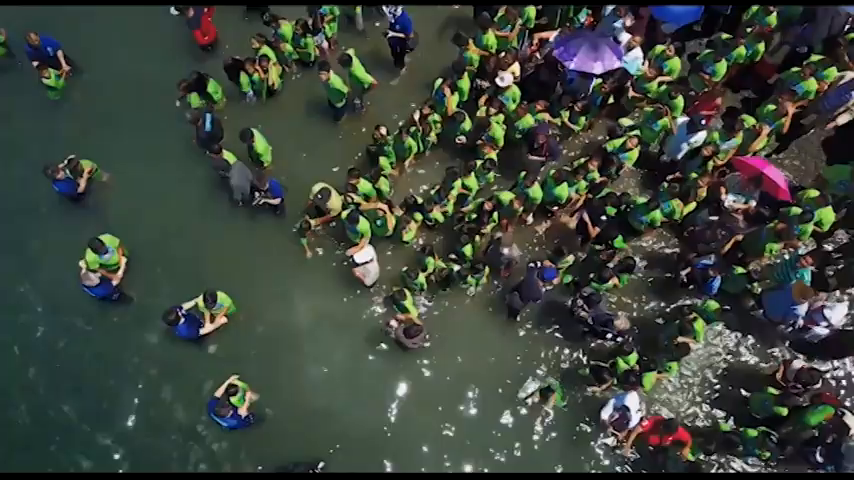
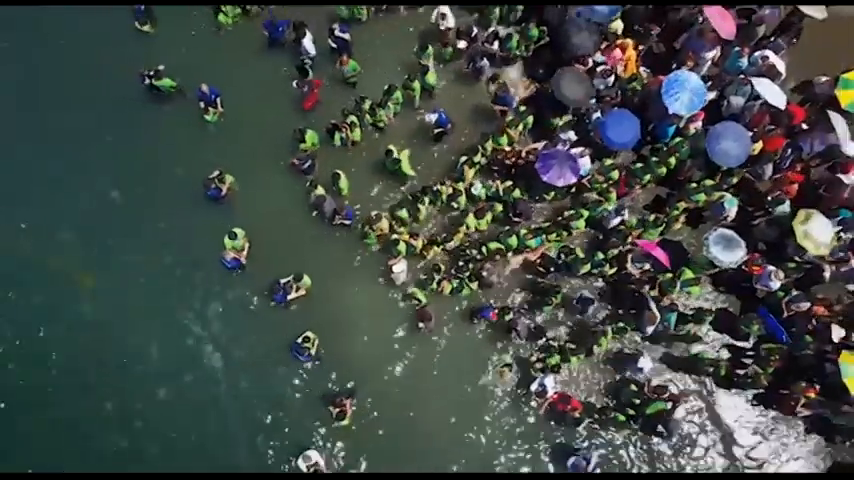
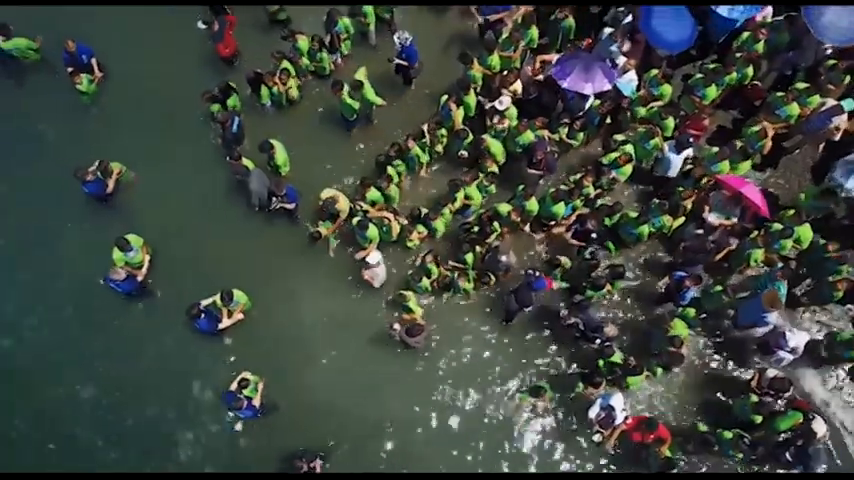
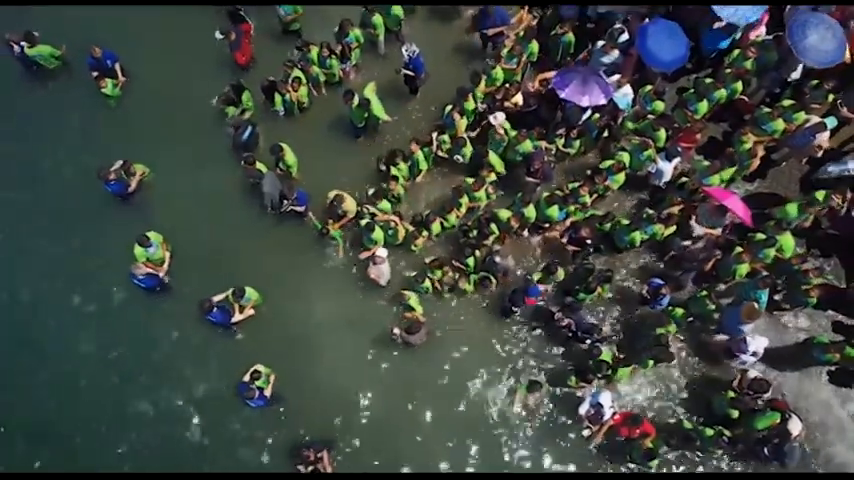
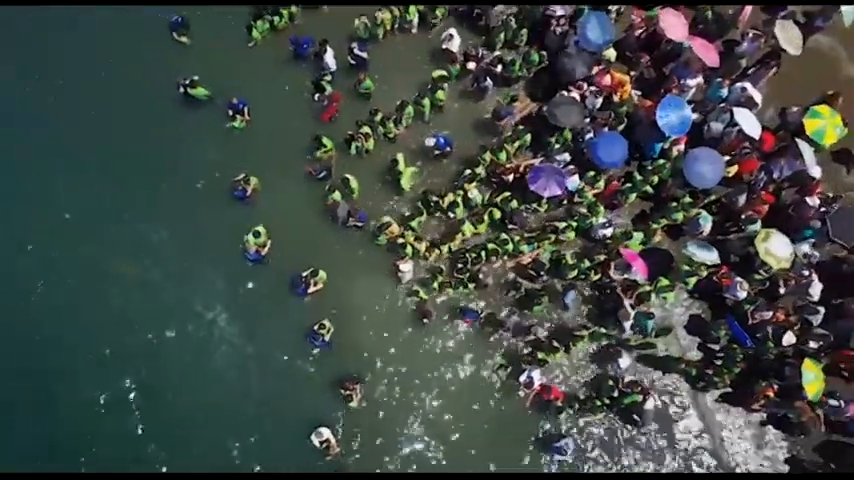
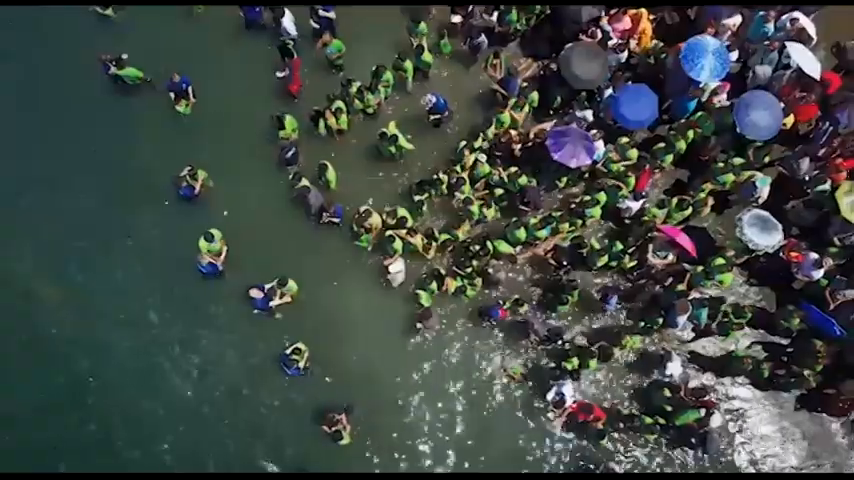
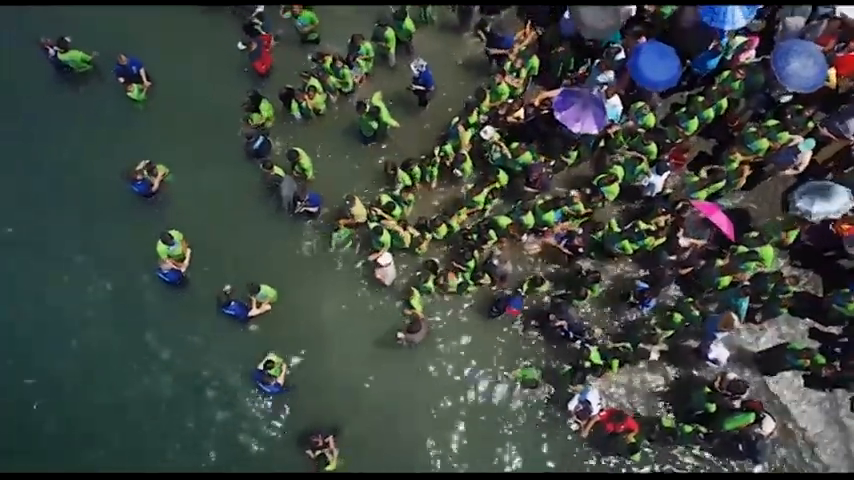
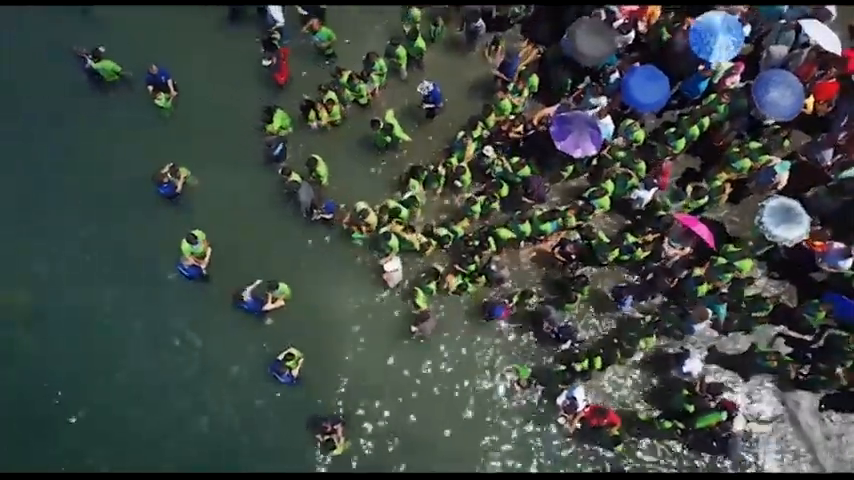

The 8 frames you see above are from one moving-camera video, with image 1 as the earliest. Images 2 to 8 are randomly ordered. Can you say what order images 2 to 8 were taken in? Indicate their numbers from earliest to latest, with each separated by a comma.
3, 4, 7, 8, 6, 2, 5
